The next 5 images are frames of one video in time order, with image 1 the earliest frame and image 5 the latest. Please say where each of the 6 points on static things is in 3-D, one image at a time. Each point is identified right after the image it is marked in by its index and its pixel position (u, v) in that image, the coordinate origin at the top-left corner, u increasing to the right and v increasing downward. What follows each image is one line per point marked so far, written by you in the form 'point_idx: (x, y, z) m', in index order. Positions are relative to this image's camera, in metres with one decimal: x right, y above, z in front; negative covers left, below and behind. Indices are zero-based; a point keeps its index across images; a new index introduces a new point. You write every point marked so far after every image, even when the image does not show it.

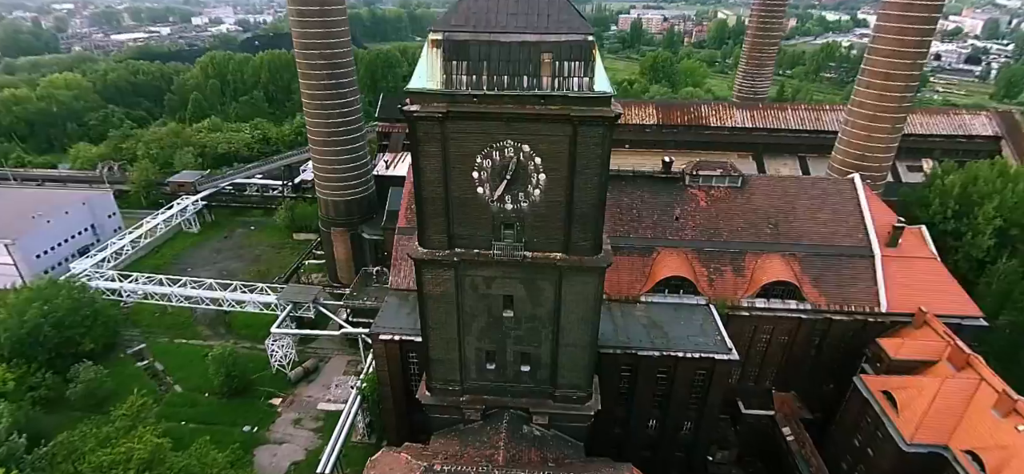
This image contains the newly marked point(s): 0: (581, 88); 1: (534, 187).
0: (+1.9, +4.0, +14.1) m
1: (+0.6, +1.5, +15.5) m
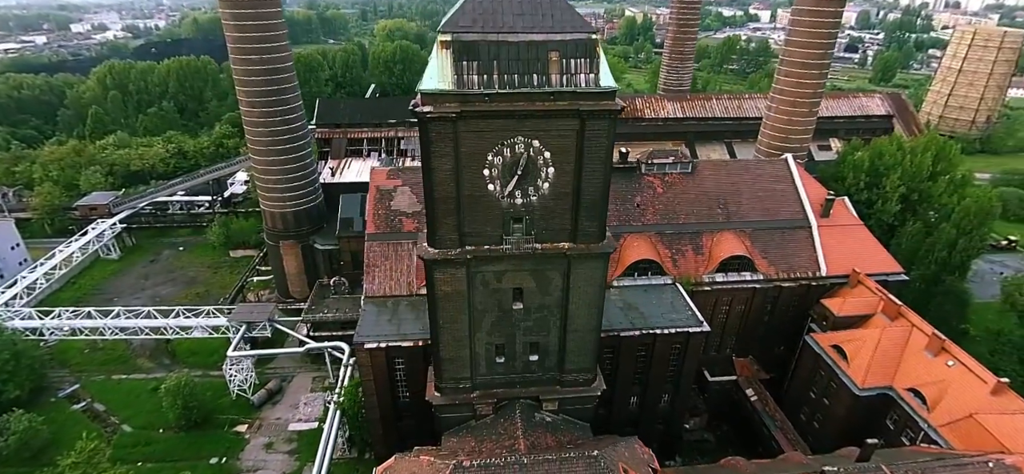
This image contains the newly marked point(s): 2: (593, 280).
0: (+2.2, +4.3, +14.9) m
1: (+1.0, +1.7, +16.1) m
2: (+2.7, -1.4, +17.9) m
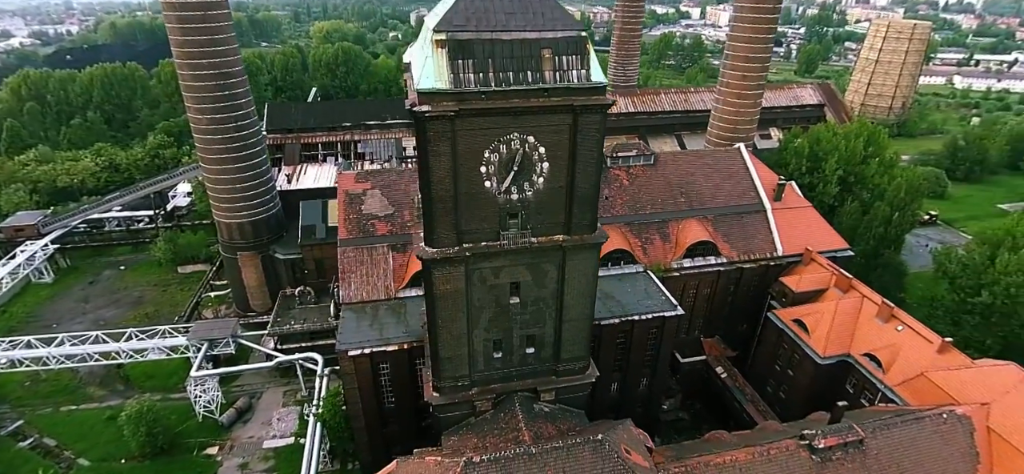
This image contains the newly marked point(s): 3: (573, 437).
0: (+2.0, +4.6, +15.4) m
1: (+0.8, +1.9, +16.5) m
2: (+2.6, -1.1, +18.4) m
3: (+2.1, -6.9, +18.2) m
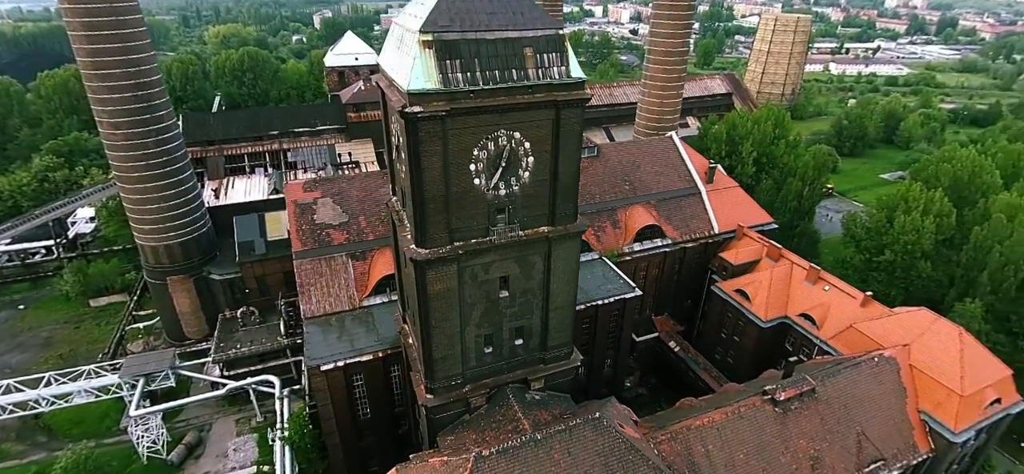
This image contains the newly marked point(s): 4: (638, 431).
0: (+1.5, +4.9, +16.1) m
1: (+0.4, +2.1, +17.0) m
2: (+2.1, -0.8, +19.2) m
3: (+2.1, -6.5, +19.0) m
4: (+4.7, -7.3, +20.0) m
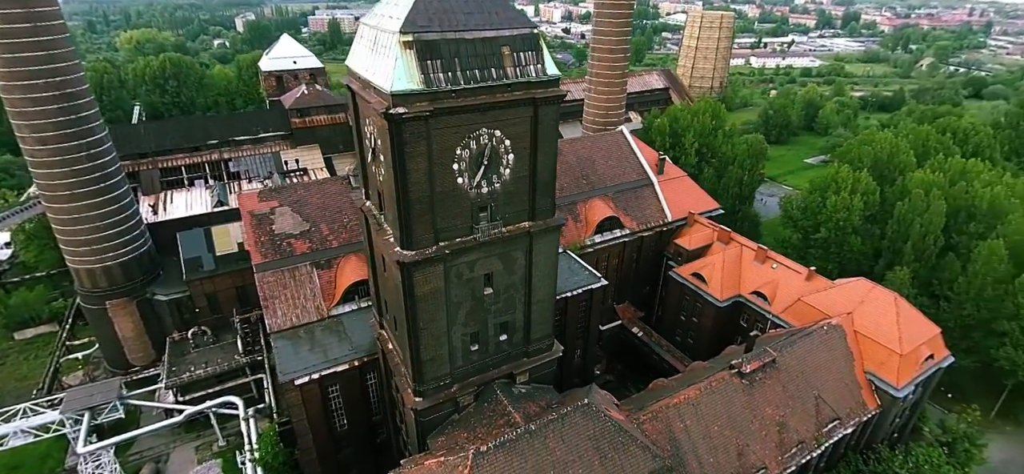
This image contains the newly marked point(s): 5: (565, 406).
0: (+0.8, +5.1, +16.5) m
1: (-0.2, +2.3, +17.3) m
2: (+1.4, -0.6, +19.6) m
3: (+1.7, -6.3, +19.5) m
4: (+4.3, -6.9, +20.8) m
5: (+2.0, -6.3, +19.6) m
